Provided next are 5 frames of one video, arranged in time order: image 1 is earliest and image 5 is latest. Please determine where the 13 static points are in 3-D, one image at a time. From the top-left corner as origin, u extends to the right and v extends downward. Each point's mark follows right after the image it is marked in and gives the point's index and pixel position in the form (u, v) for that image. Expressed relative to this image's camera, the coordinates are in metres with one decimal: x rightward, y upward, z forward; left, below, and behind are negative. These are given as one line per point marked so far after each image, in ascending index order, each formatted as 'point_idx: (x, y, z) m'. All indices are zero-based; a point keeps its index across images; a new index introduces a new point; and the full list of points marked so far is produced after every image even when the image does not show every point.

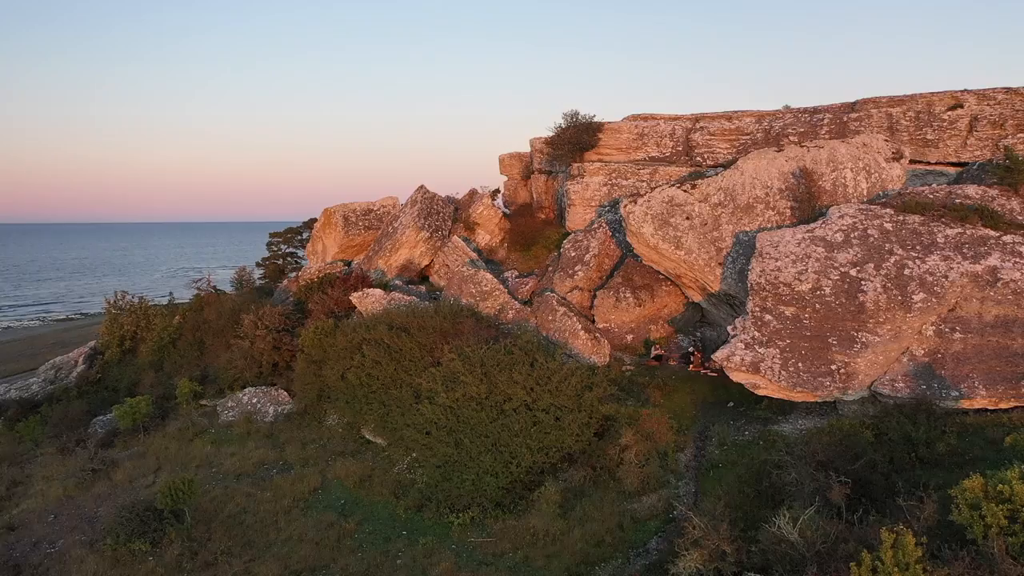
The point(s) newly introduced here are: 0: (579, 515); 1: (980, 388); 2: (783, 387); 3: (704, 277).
0: (+0.8, -3.0, +8.3) m
1: (+5.8, -1.3, +7.9) m
2: (+3.7, -1.4, +8.7) m
3: (+3.9, +0.2, +12.5) m
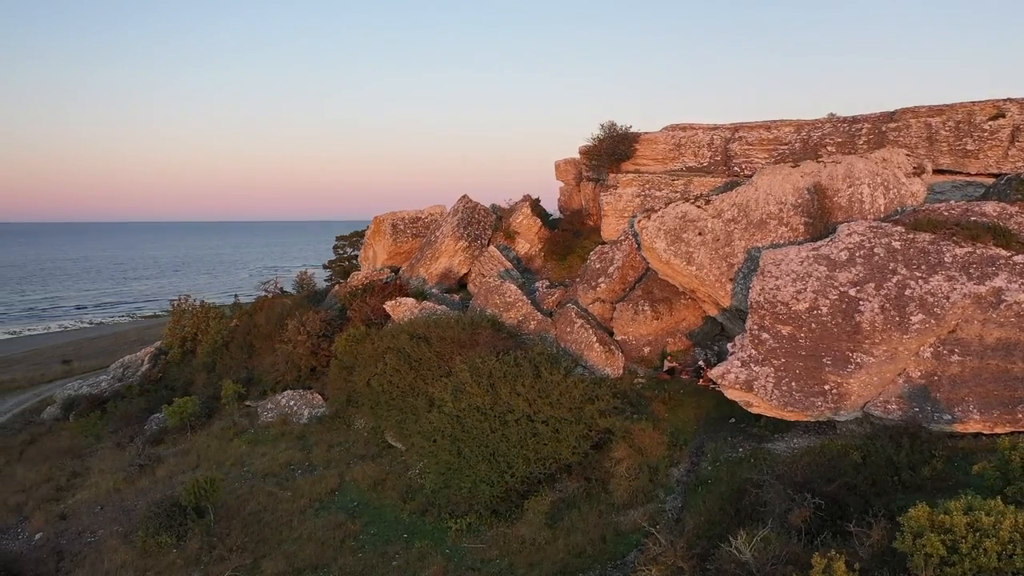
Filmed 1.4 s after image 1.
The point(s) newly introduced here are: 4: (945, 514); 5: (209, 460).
0: (+0.7, -3.3, +8.5) m
1: (+5.7, -1.5, +7.7) m
2: (+3.6, -1.7, +8.7) m
3: (+4.1, -0.1, +12.5) m
4: (+3.3, -1.7, +4.7) m
5: (-8.4, -4.8, +17.3) m
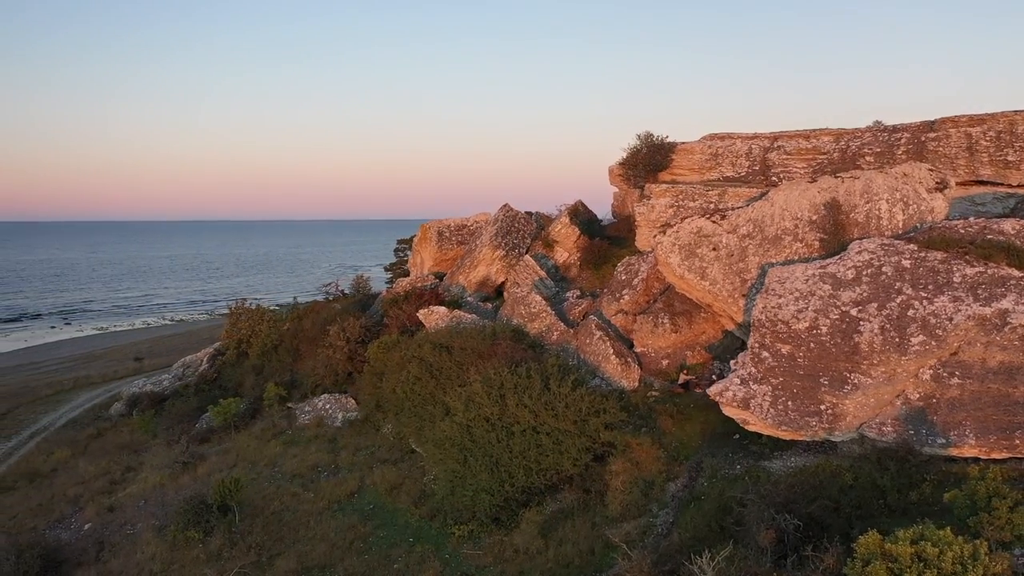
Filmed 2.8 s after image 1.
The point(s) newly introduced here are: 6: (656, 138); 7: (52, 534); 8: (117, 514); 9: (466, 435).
0: (+0.6, -3.5, +8.8) m
1: (+5.6, -1.8, +7.6) m
2: (+3.6, -1.9, +8.7) m
3: (+4.4, -0.4, +12.6) m
4: (+2.9, -1.9, +4.8) m
5: (-7.8, -5.0, +18.2) m
6: (+4.4, +4.8, +19.9) m
7: (-11.9, -6.4, +16.1) m
8: (-10.4, -5.9, +16.4) m
9: (-0.8, -2.5, +10.7) m
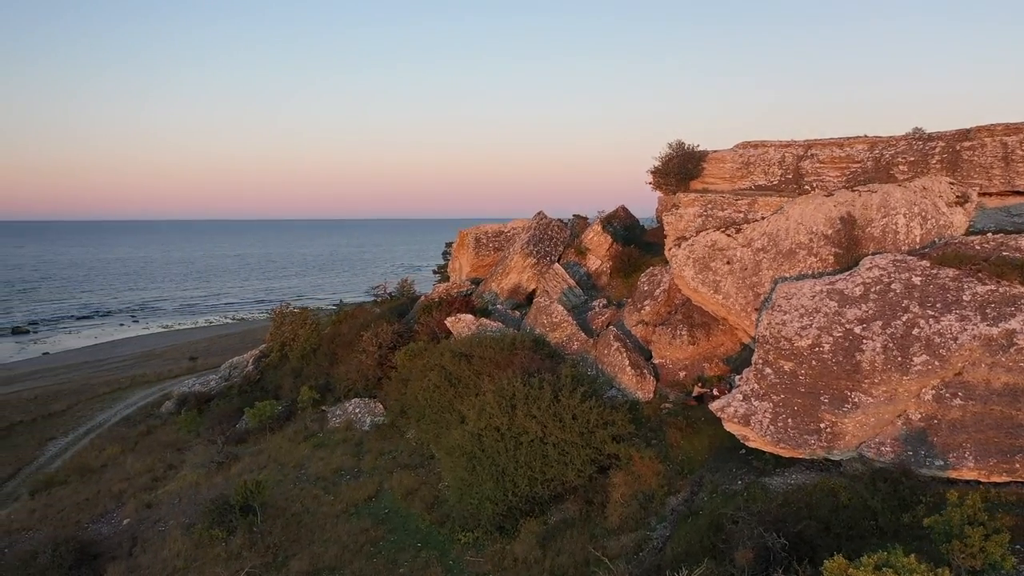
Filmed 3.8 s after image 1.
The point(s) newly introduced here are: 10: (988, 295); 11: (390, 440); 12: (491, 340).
0: (+0.7, -3.7, +9.0) m
1: (+5.5, -2.1, +7.5) m
2: (+3.6, -2.2, +8.8) m
3: (+4.6, -0.7, +12.5) m
4: (+2.7, -2.1, +4.9) m
5: (-7.2, -5.3, +18.9) m
6: (+5.2, +4.4, +19.9) m
7: (-11.5, -6.6, +17.0) m
8: (-9.9, -6.2, +17.2) m
9: (-0.7, -2.8, +11.0) m
10: (+6.2, -0.1, +8.1) m
11: (-3.6, -4.4, +18.1) m
12: (-0.6, -1.4, +16.6) m
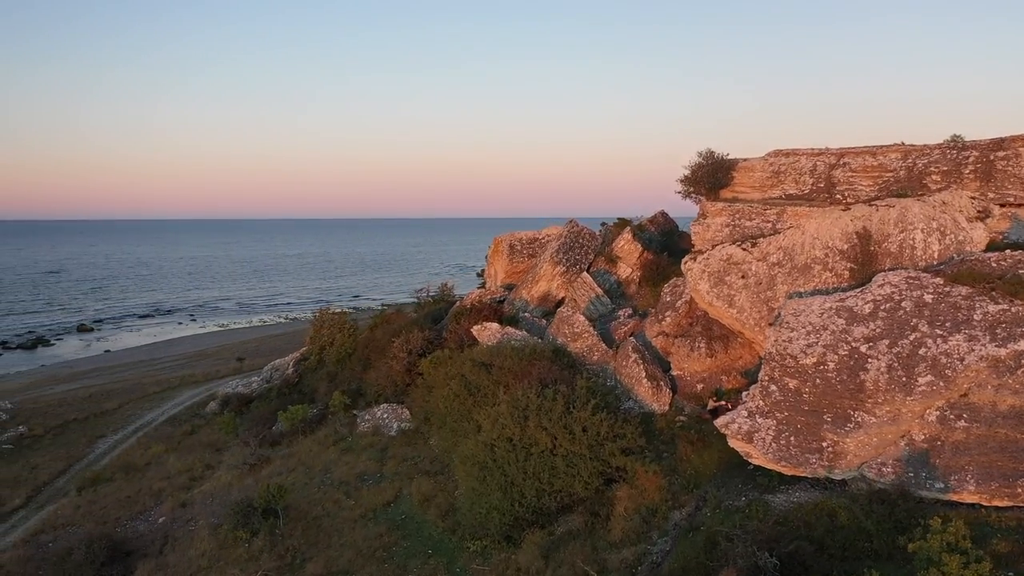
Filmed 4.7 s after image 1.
0: (+0.7, -4.0, +9.1) m
1: (+5.5, -2.3, +7.4) m
2: (+3.7, -2.4, +8.8) m
3: (+4.9, -1.0, +12.5) m
4: (+2.5, -2.4, +4.9) m
5: (-6.5, -5.5, +19.5) m
6: (+5.9, +4.0, +19.9) m
7: (-10.9, -6.8, +17.9) m
8: (-9.4, -6.4, +17.9) m
9: (-0.5, -3.0, +11.3) m
10: (+6.2, -0.4, +8.0) m
11: (-3.0, -4.7, +18.5) m
12: (-0.1, -1.7, +16.9) m
